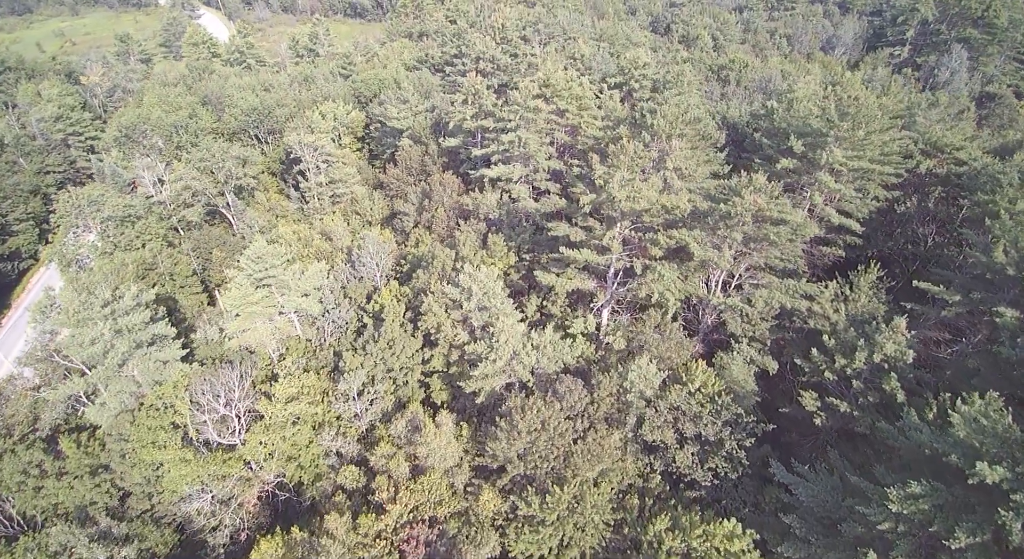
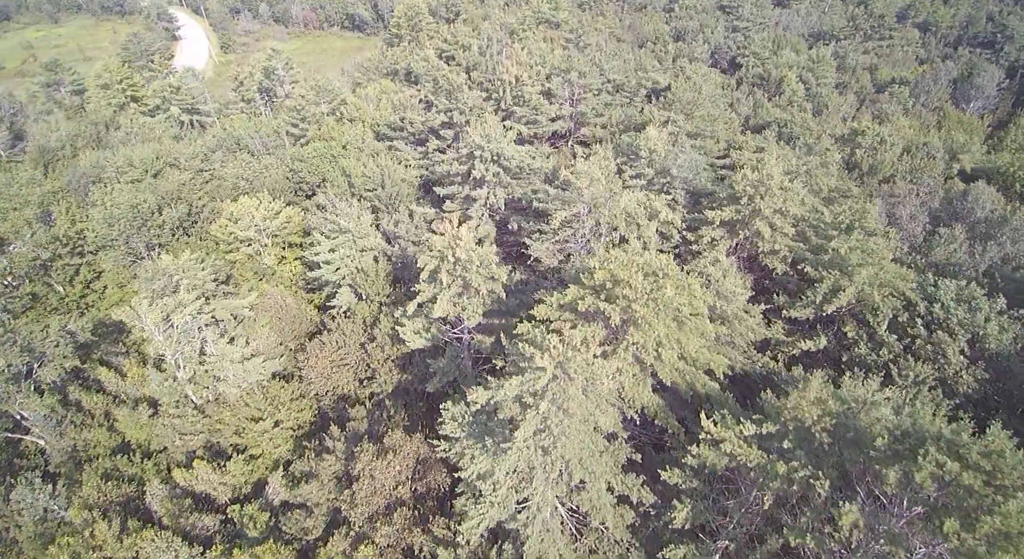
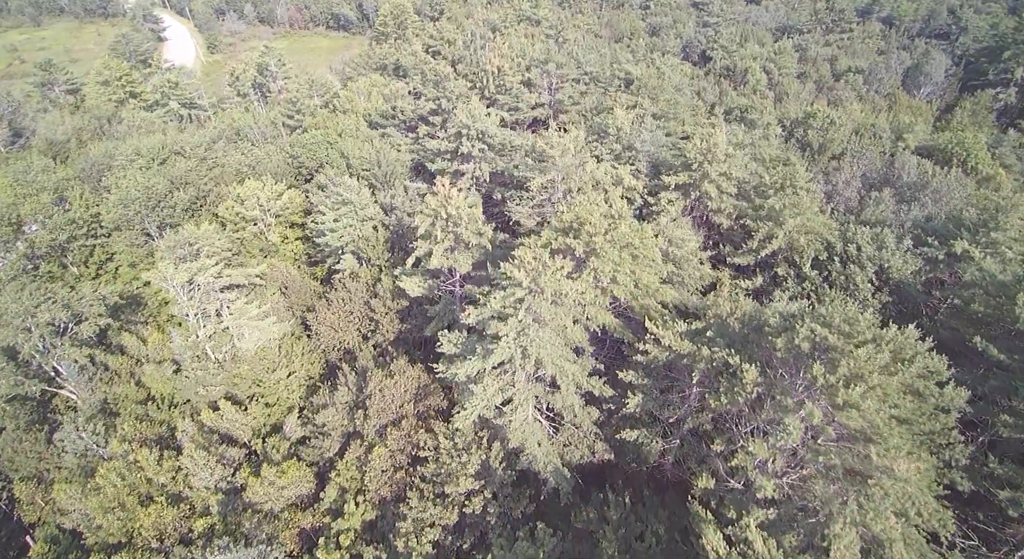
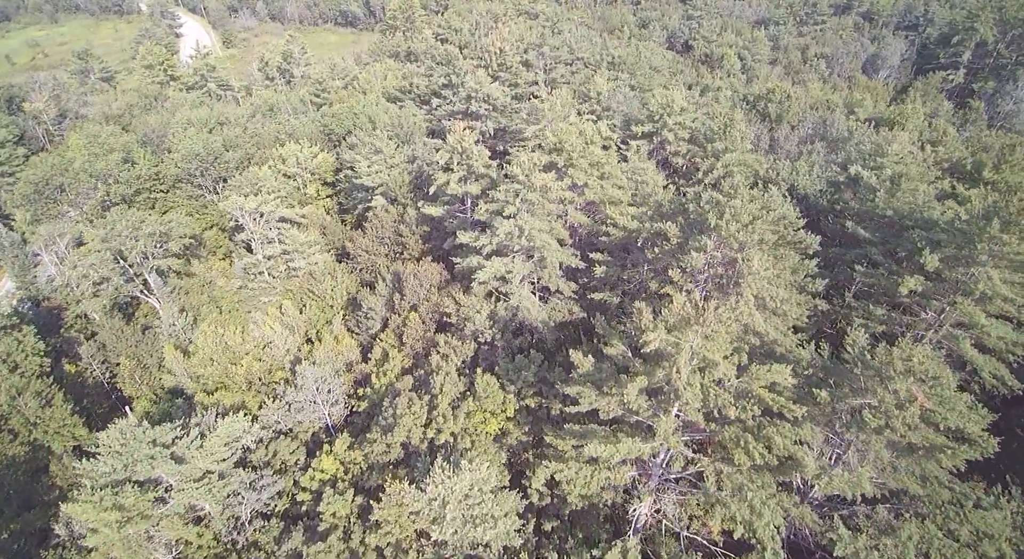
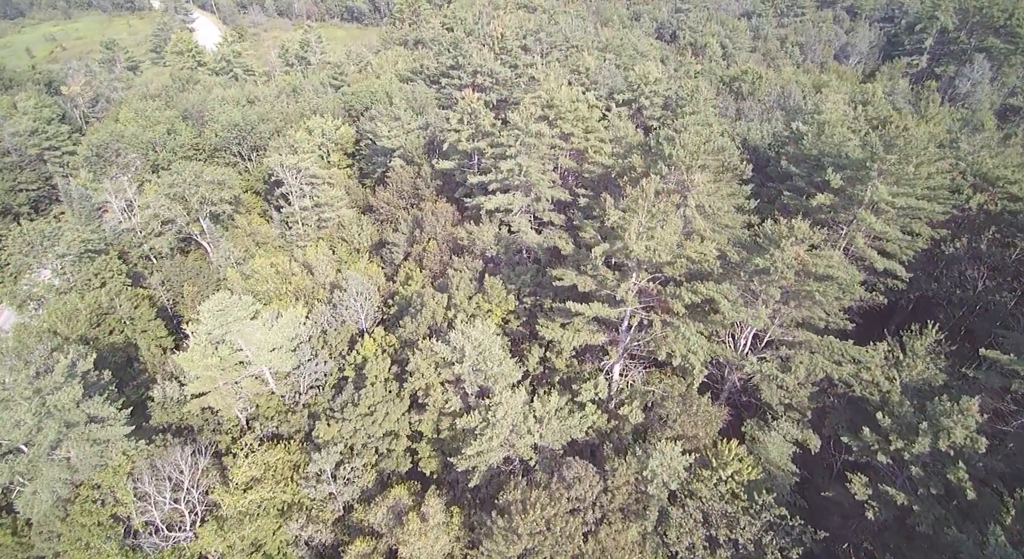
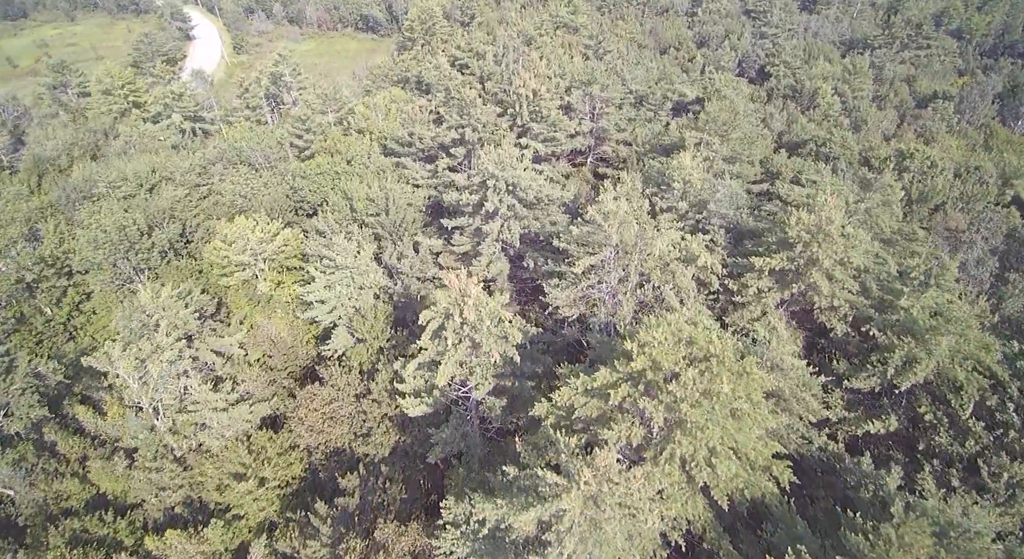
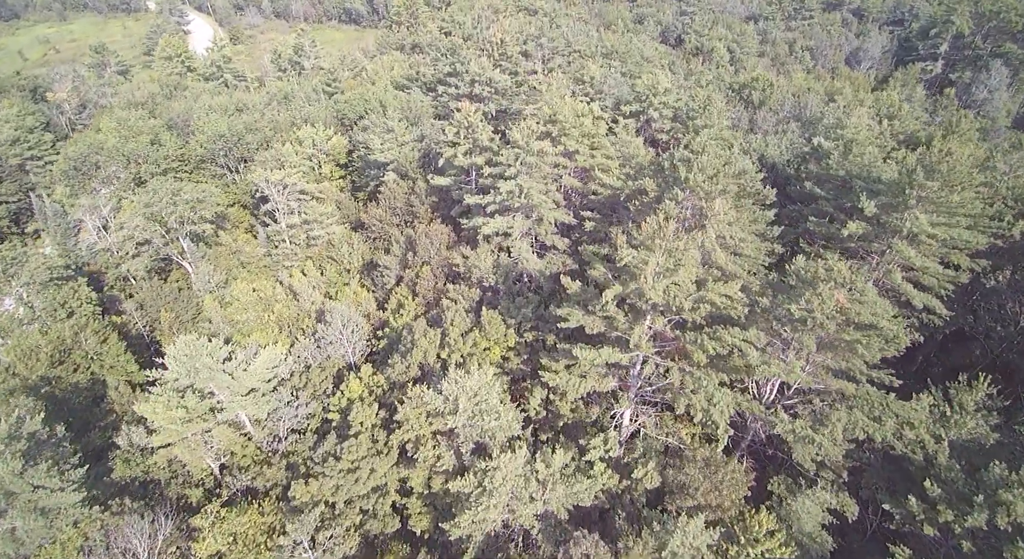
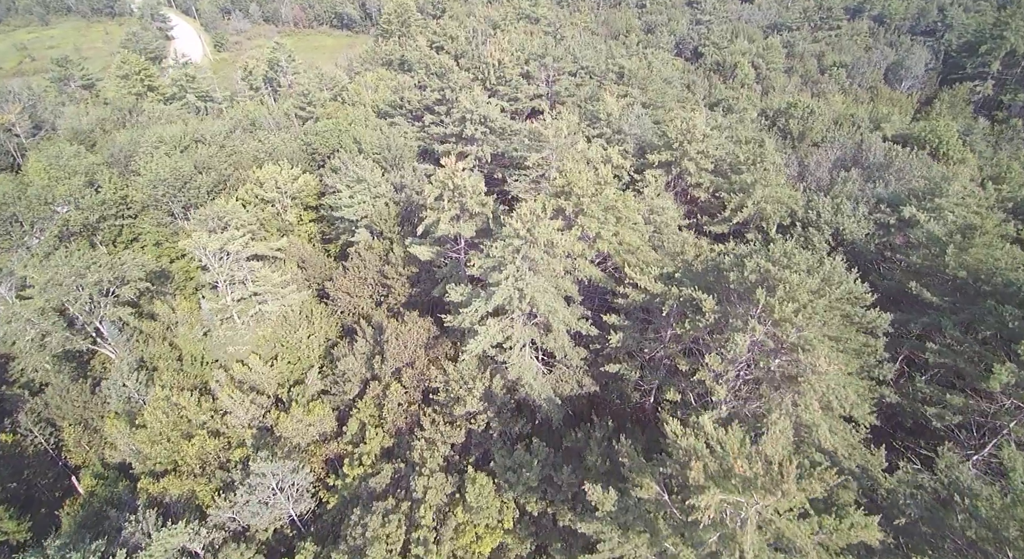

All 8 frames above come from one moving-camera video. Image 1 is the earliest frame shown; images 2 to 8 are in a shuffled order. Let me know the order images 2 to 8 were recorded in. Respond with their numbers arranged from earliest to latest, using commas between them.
5, 7, 4, 8, 3, 2, 6
